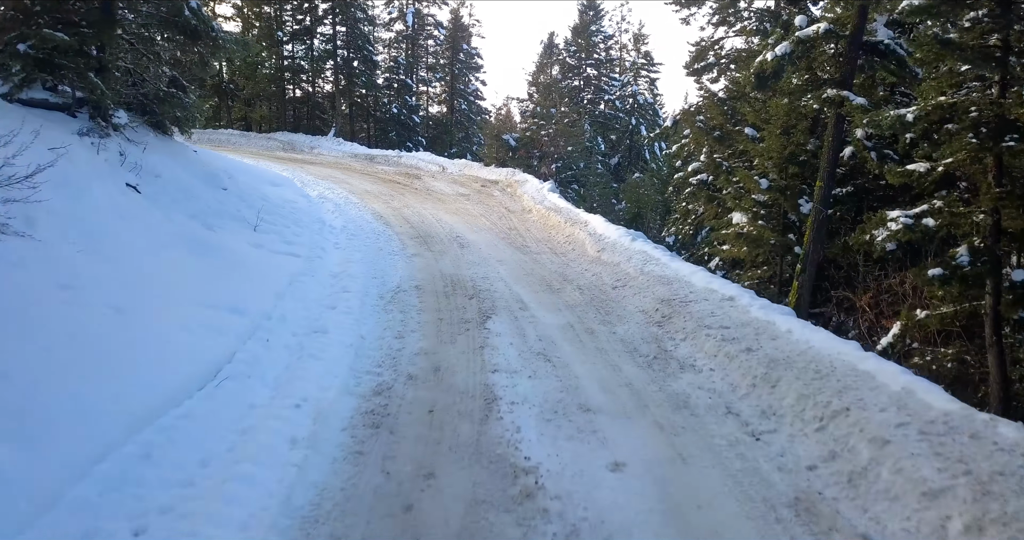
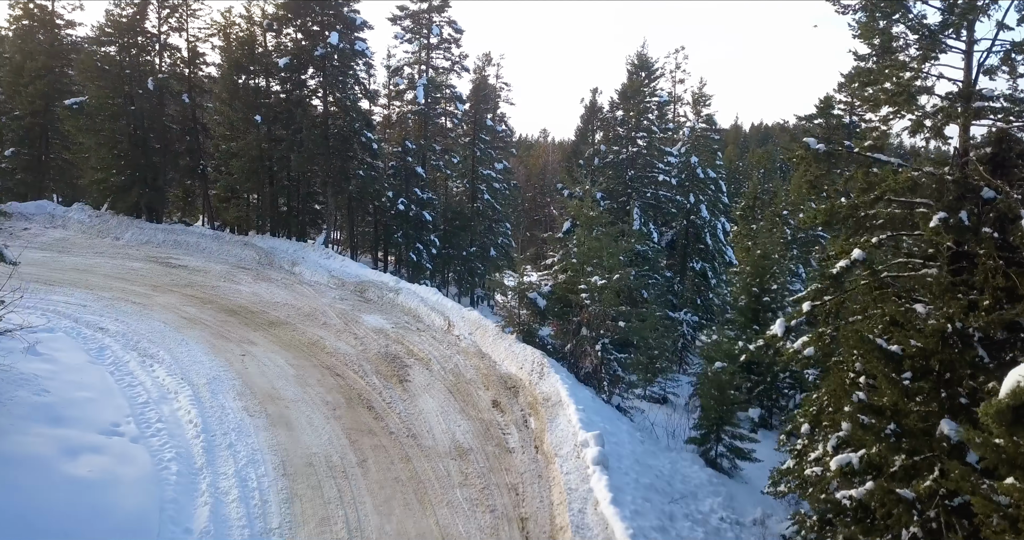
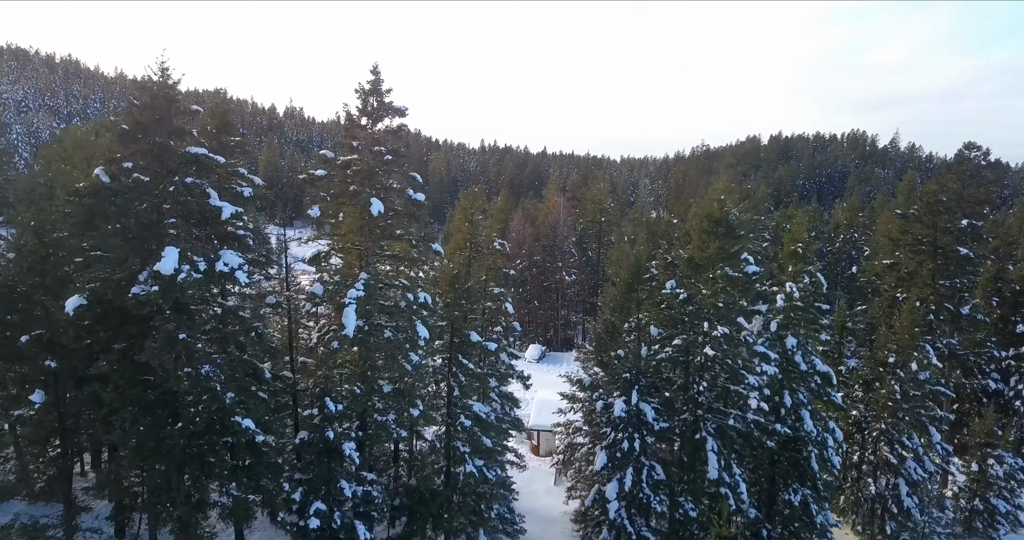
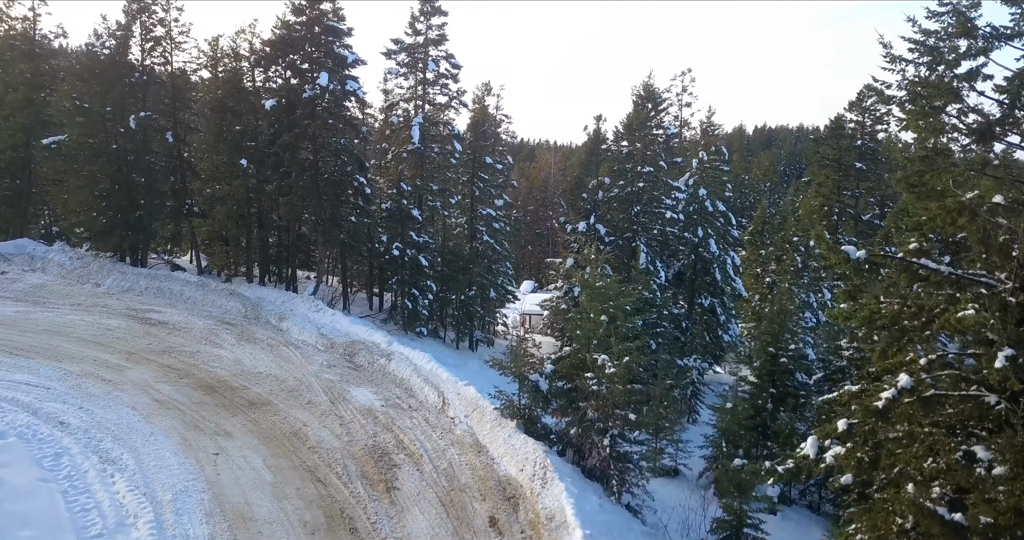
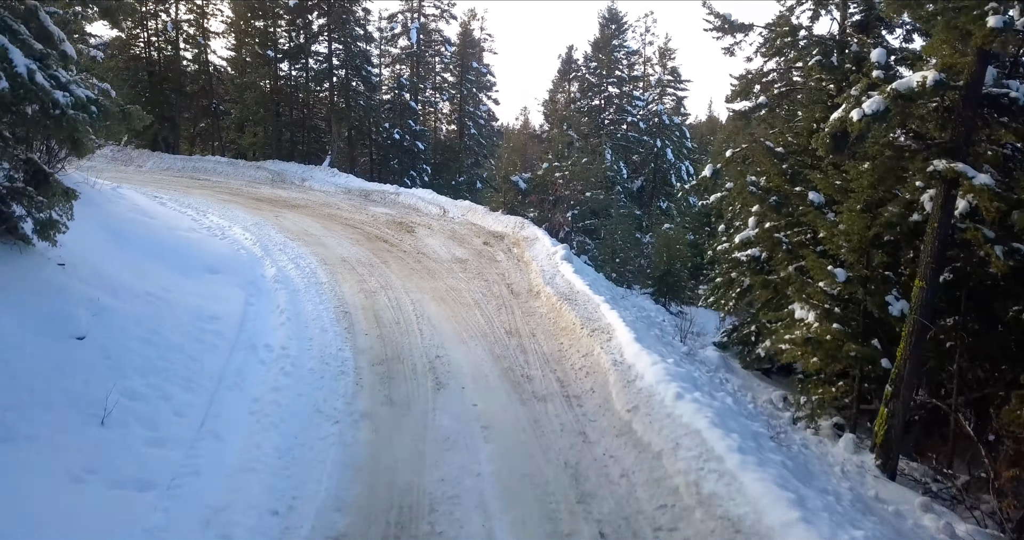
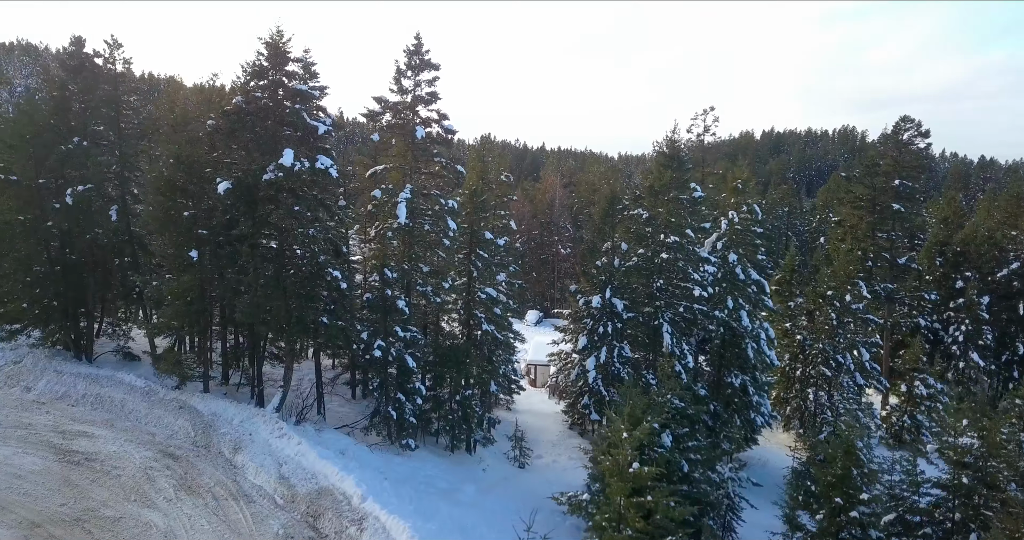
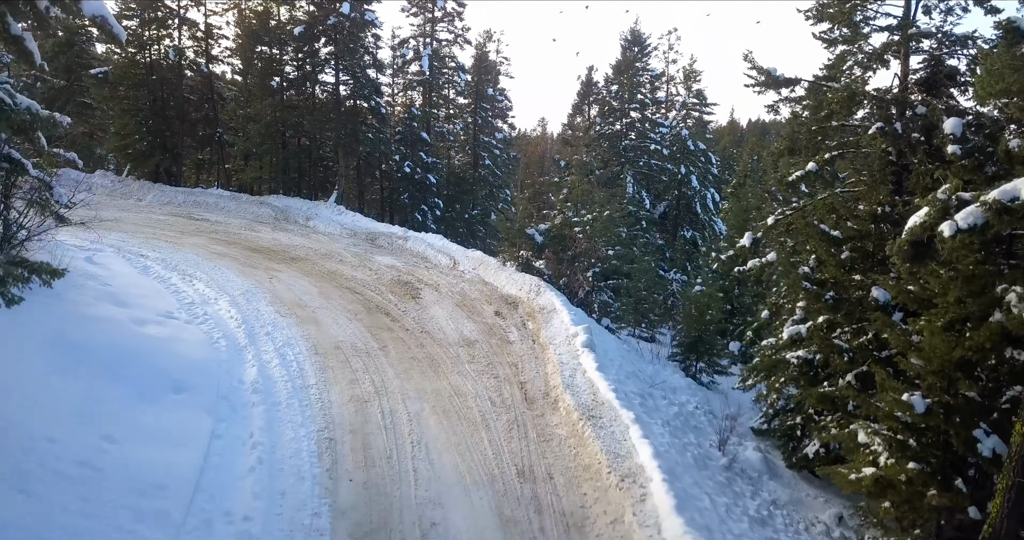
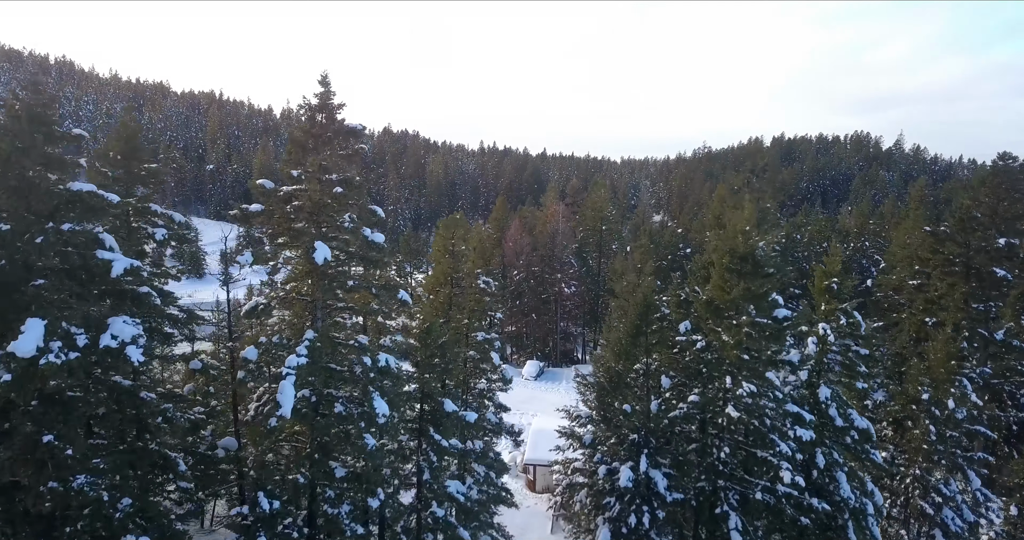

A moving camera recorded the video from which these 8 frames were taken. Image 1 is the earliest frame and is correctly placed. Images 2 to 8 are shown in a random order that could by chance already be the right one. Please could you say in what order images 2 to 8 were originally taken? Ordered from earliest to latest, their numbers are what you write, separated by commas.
5, 7, 2, 4, 6, 3, 8
